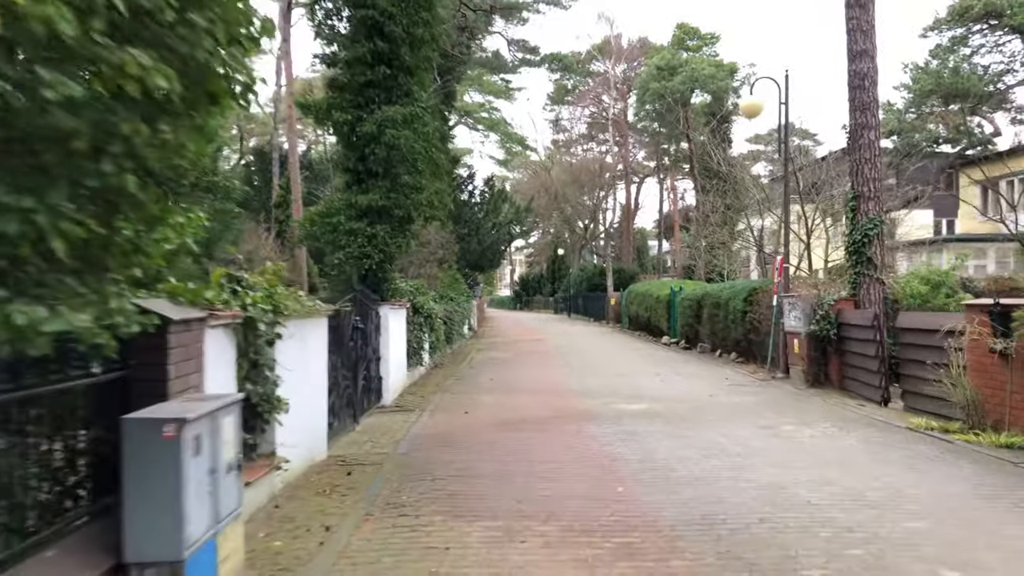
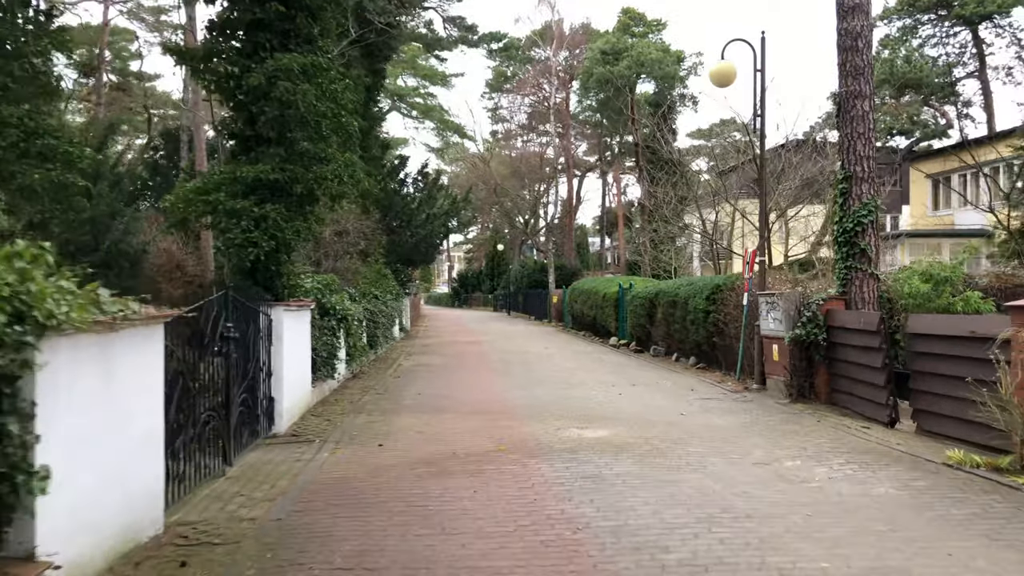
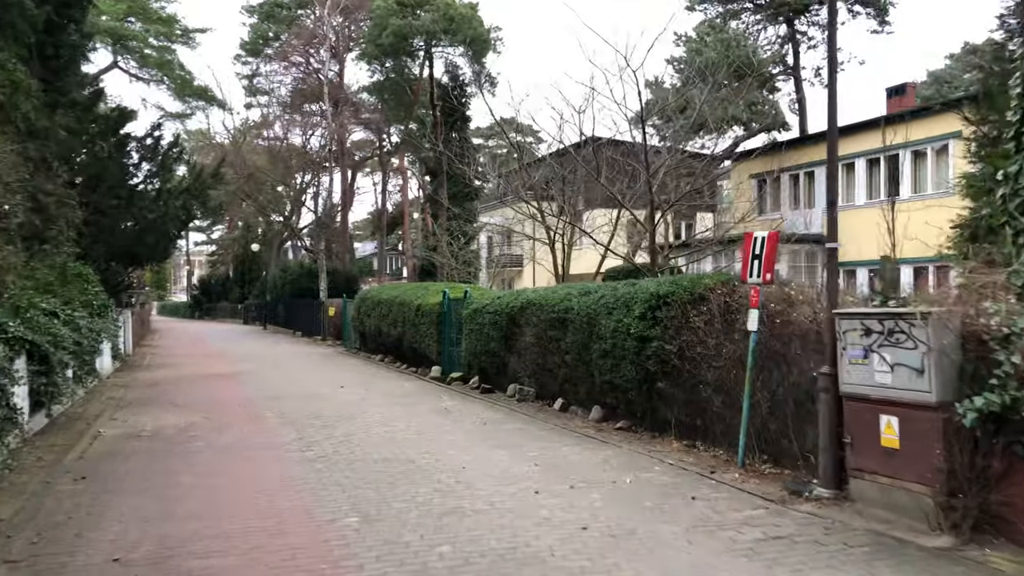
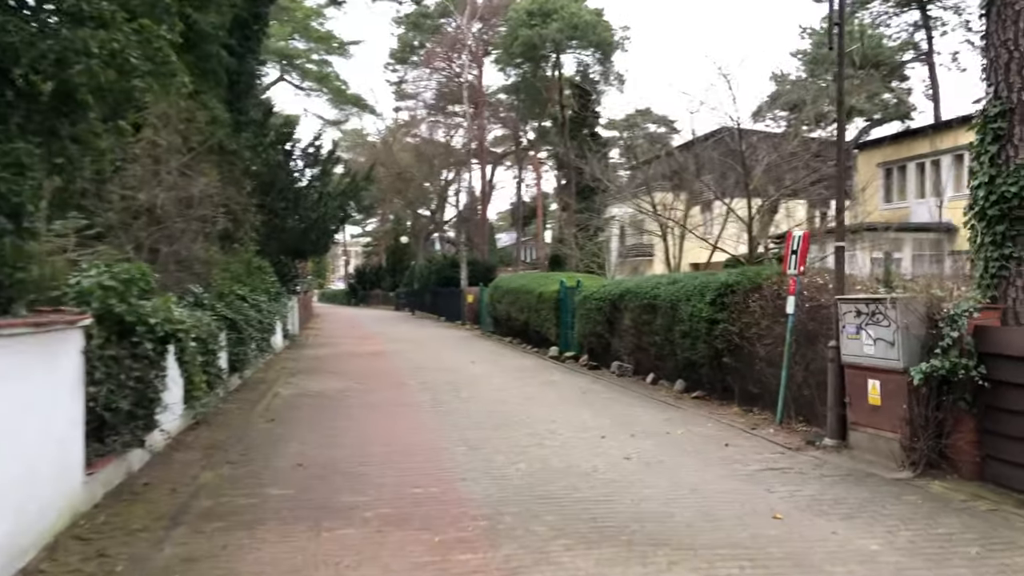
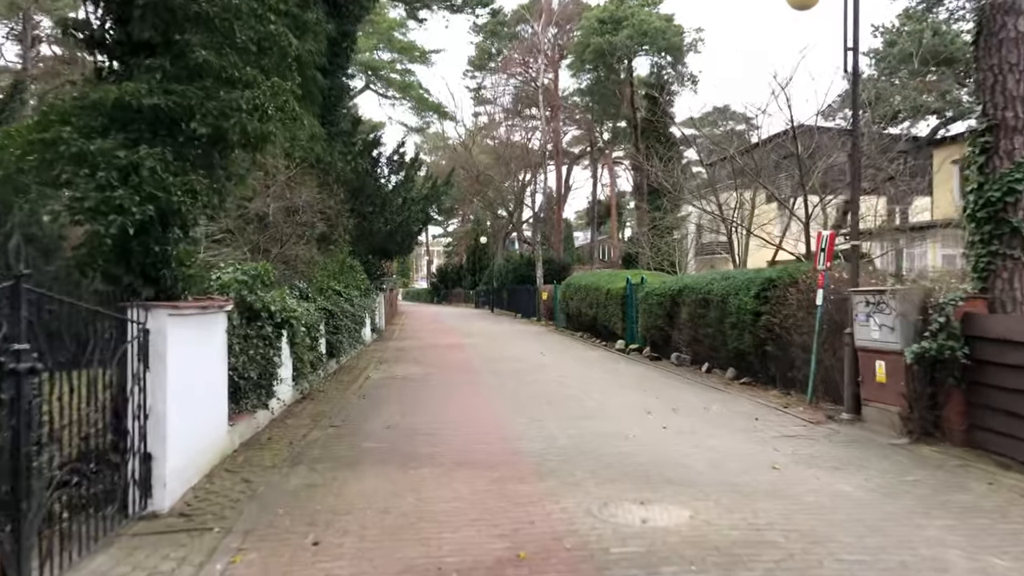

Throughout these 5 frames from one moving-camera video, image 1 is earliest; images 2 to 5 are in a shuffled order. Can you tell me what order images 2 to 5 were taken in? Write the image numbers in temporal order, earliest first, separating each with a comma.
2, 5, 4, 3
